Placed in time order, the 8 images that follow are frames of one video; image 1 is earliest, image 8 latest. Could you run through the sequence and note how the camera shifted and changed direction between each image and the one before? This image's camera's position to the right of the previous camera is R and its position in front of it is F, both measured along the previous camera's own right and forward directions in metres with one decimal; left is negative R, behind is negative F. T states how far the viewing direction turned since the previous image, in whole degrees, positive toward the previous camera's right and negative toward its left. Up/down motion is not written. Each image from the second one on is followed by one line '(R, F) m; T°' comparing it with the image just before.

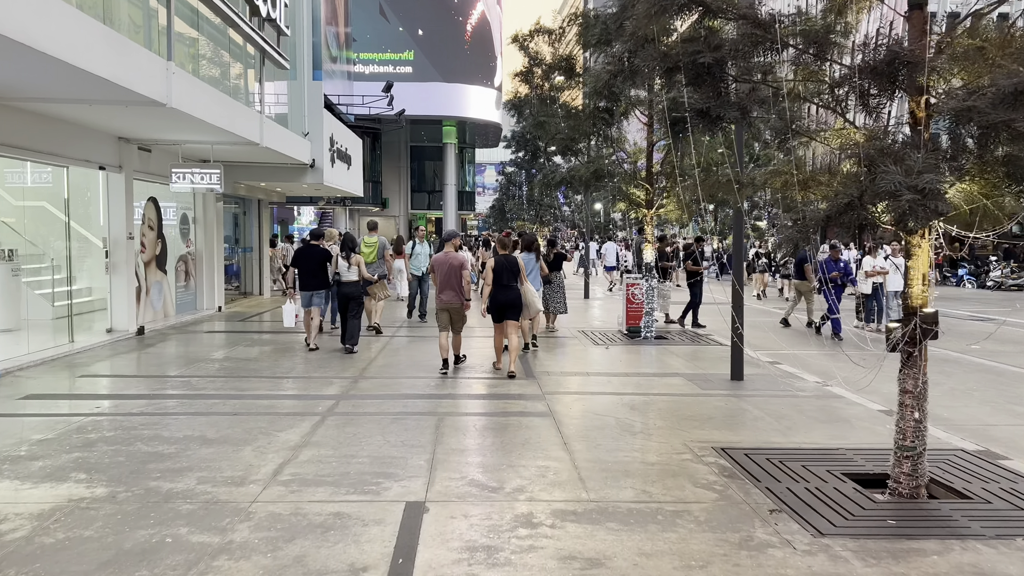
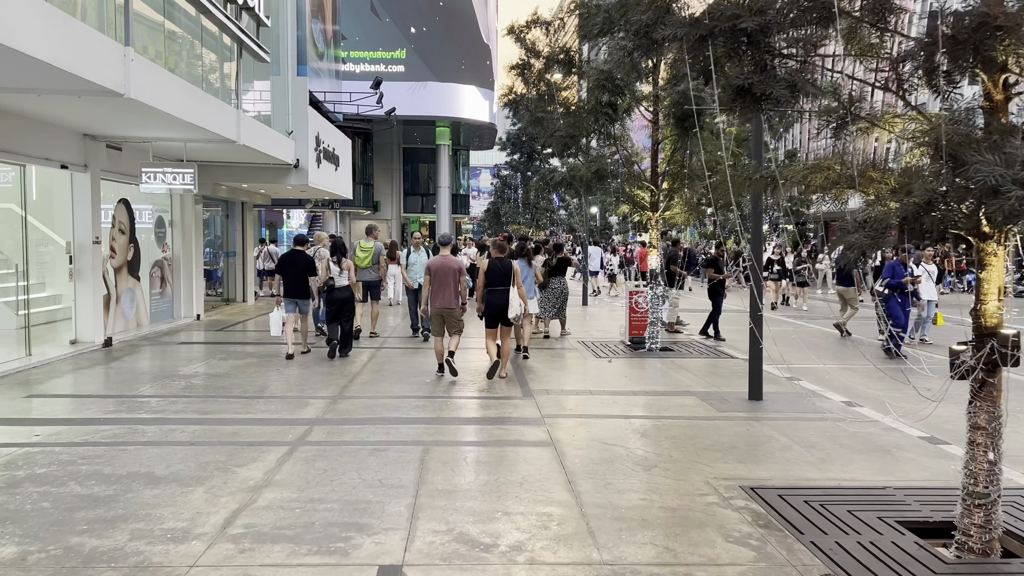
(0.0, +0.7) m; 0°
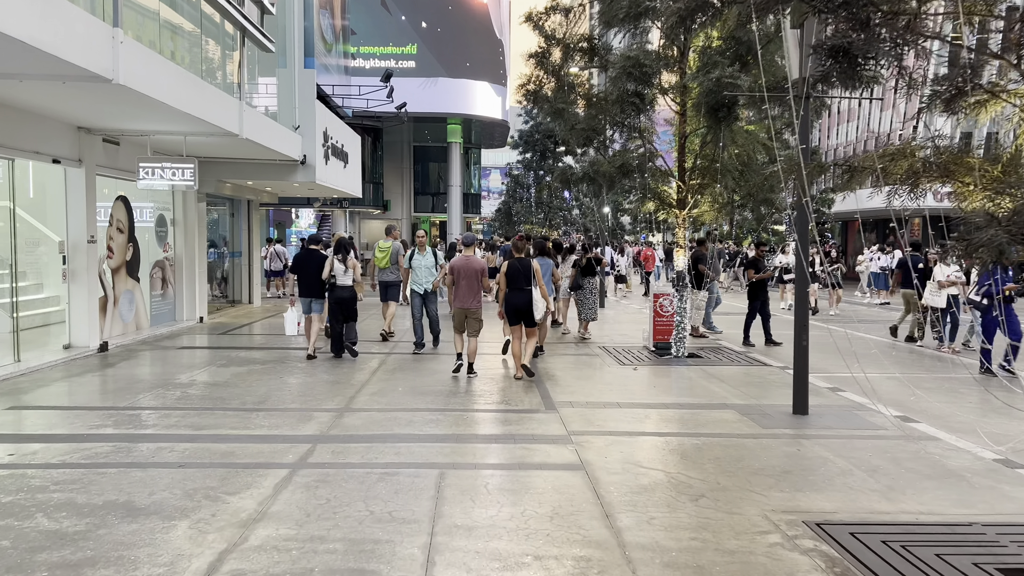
(-0.1, +0.6) m; -1°
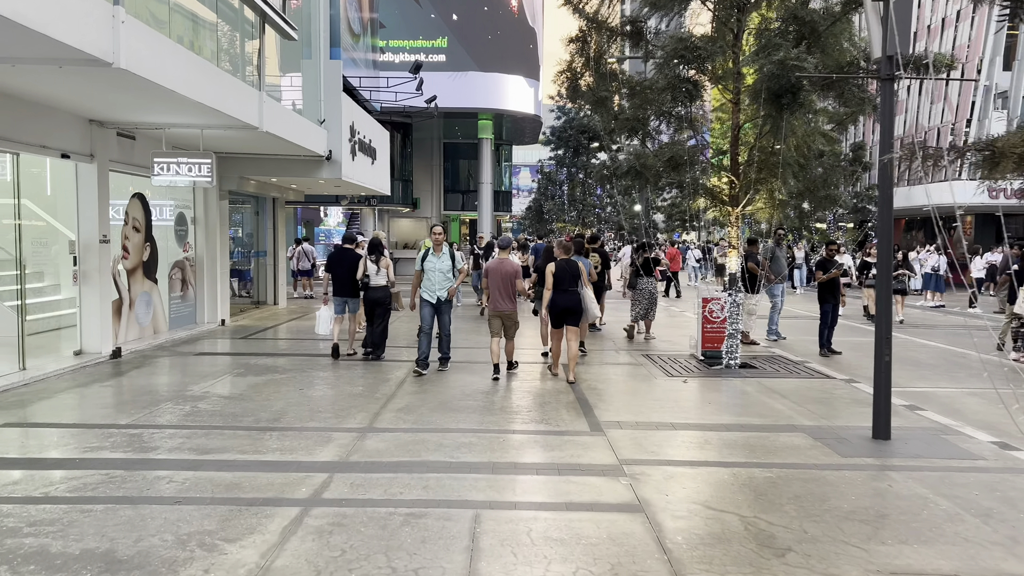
(-0.1, +0.7) m; -2°
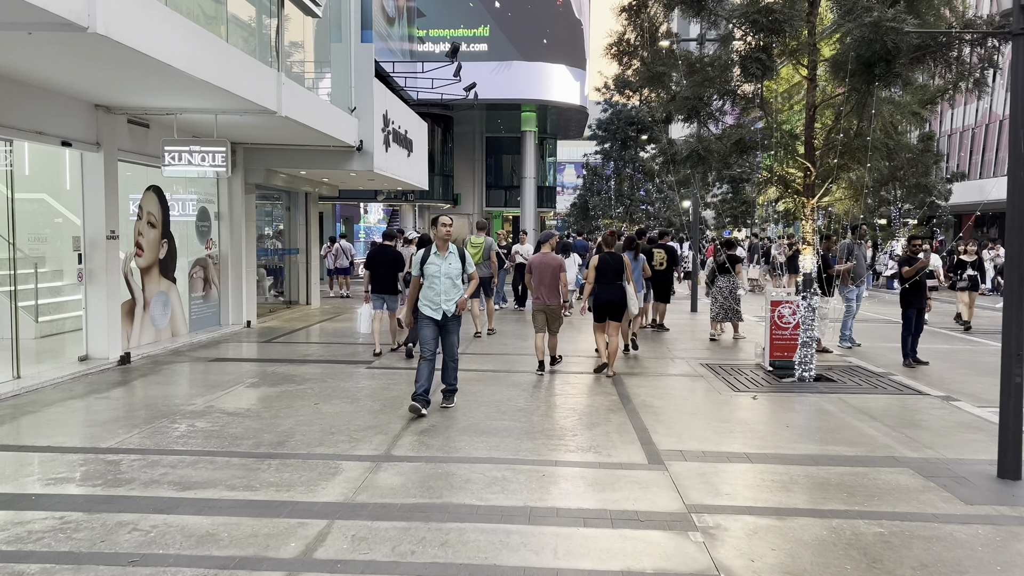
(0.0, +0.9) m; -3°
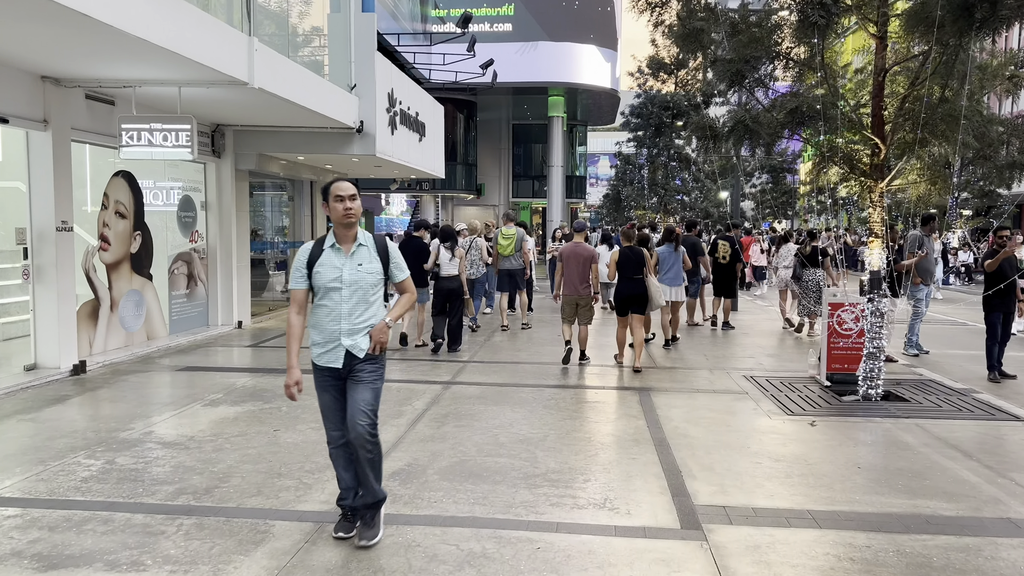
(+0.2, +1.2) m; -2°
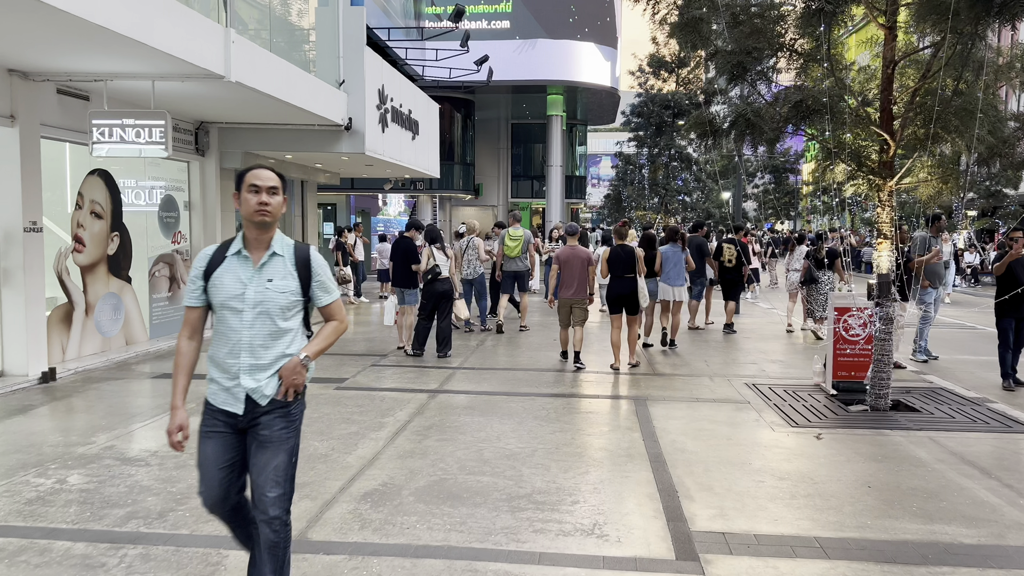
(+0.1, +0.3) m; 0°
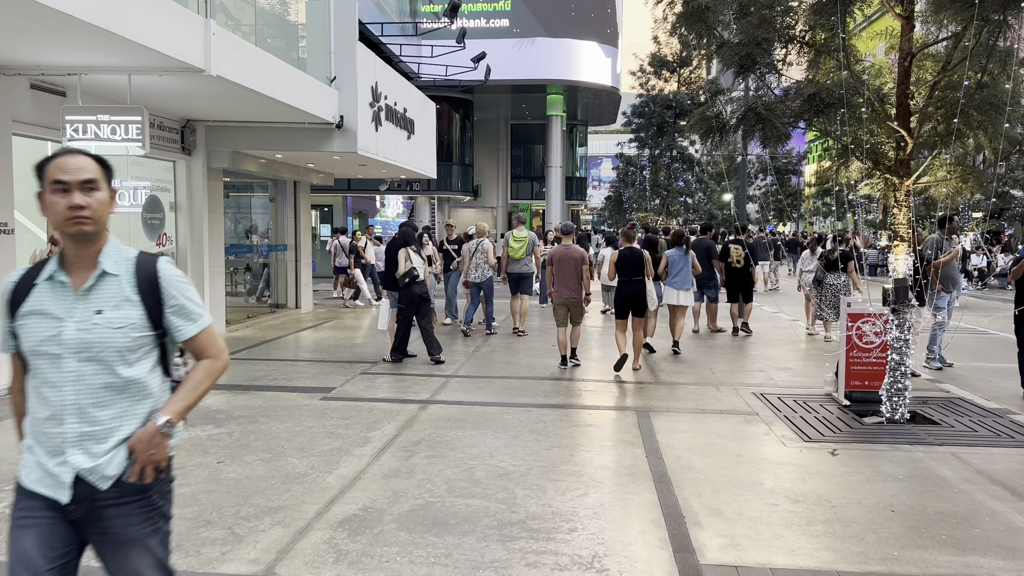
(0.0, +0.4) m; 0°
